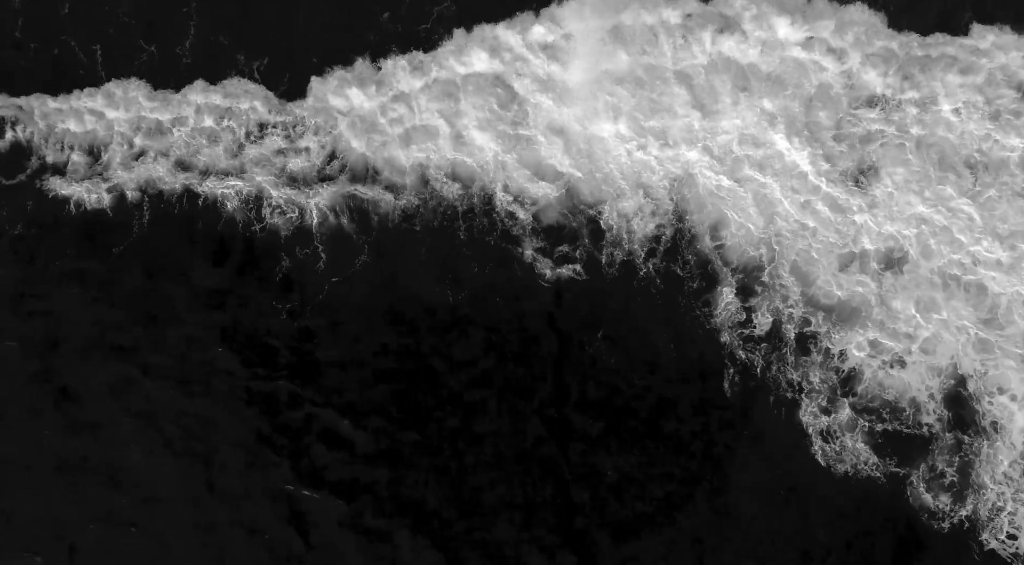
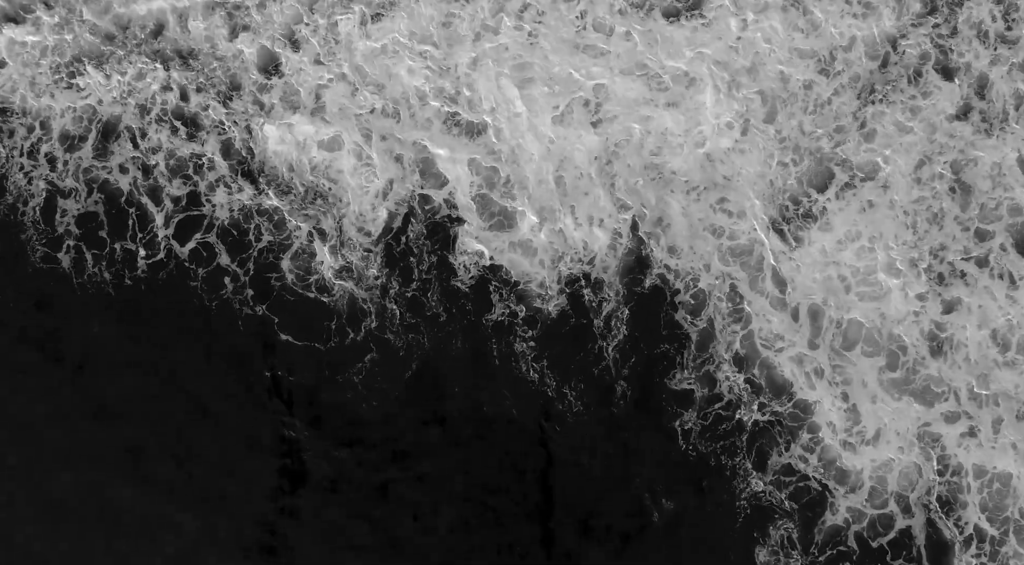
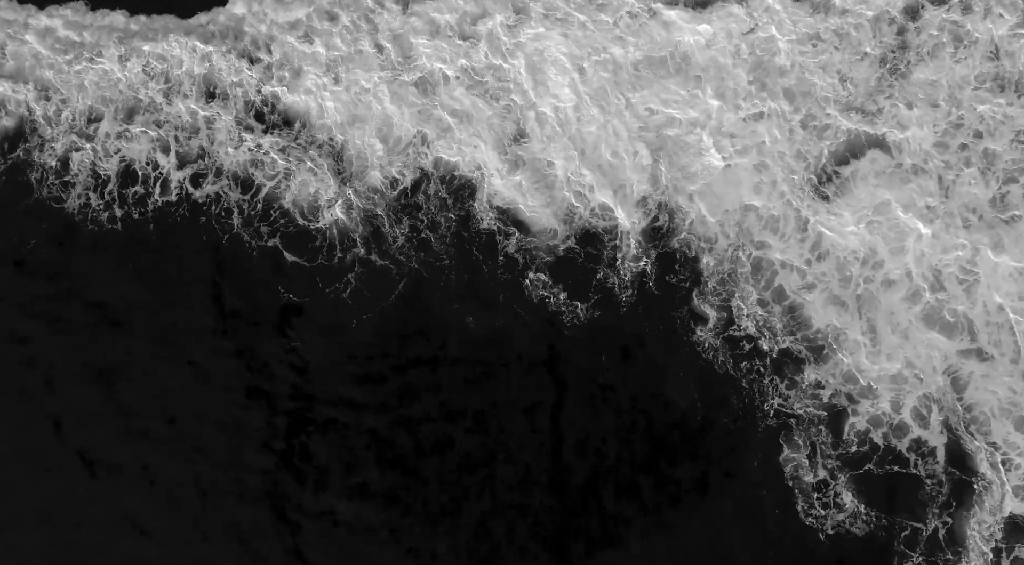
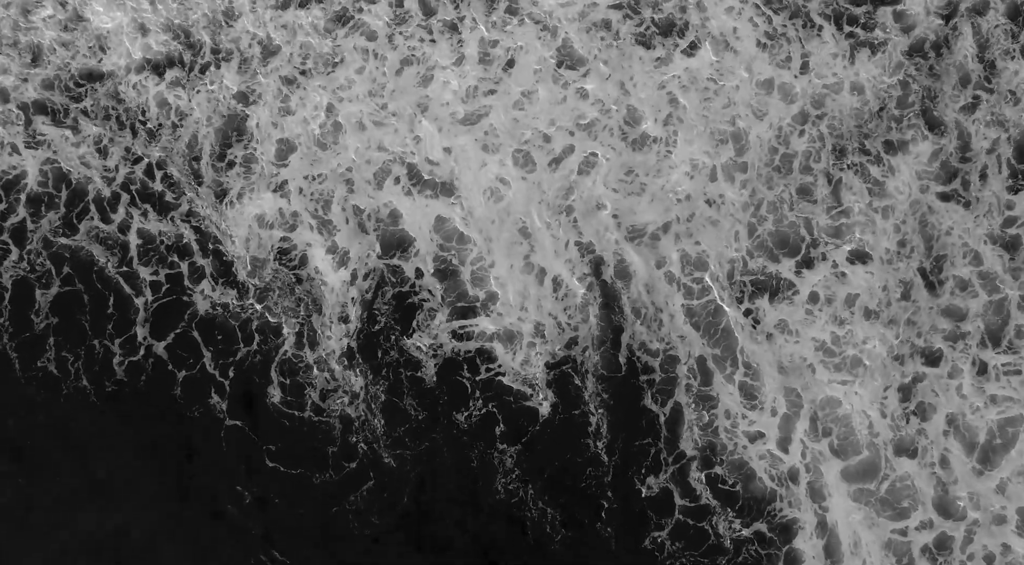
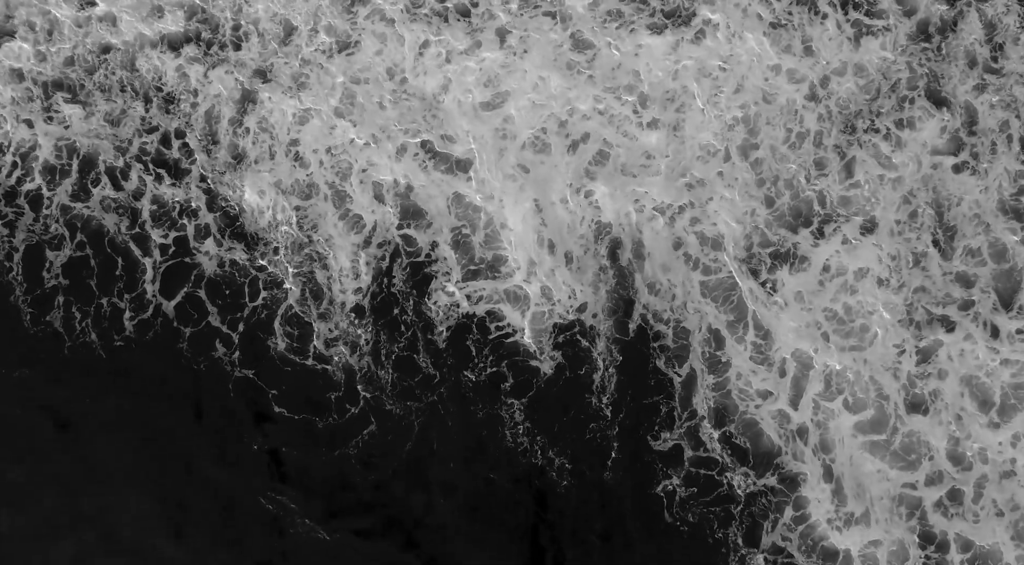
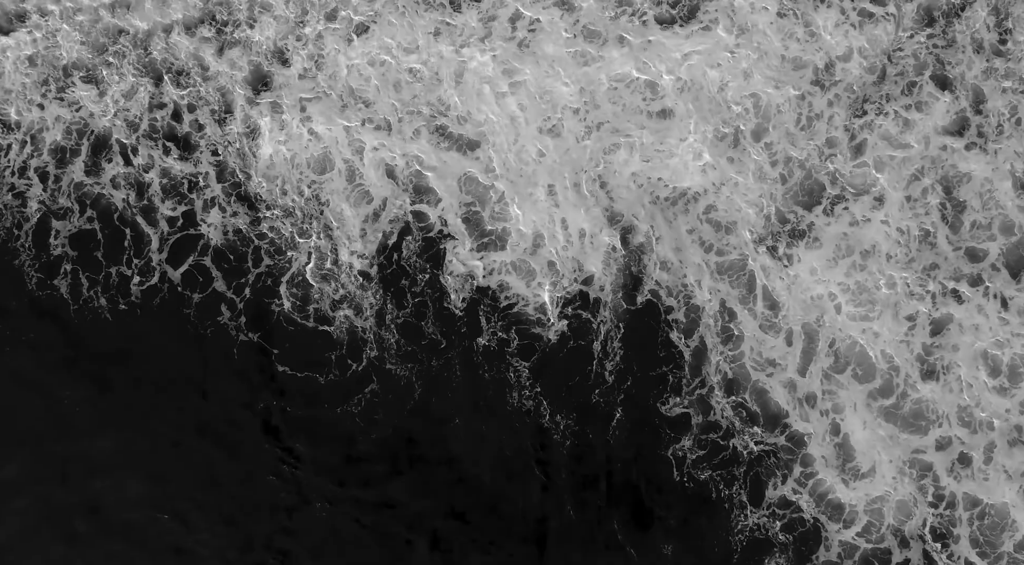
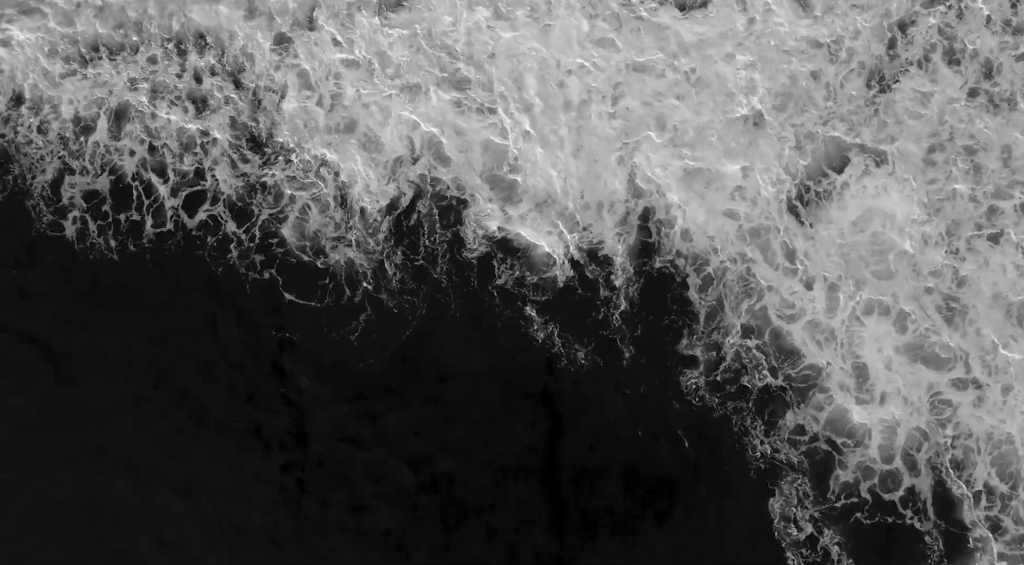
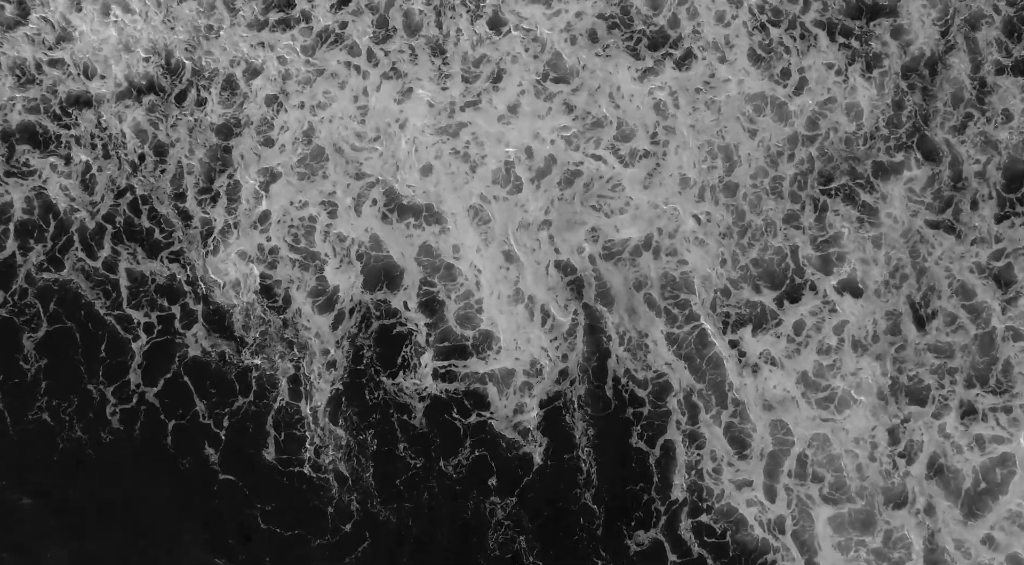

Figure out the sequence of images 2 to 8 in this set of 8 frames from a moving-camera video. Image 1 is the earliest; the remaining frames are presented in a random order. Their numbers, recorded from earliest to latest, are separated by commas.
3, 7, 2, 6, 5, 4, 8
